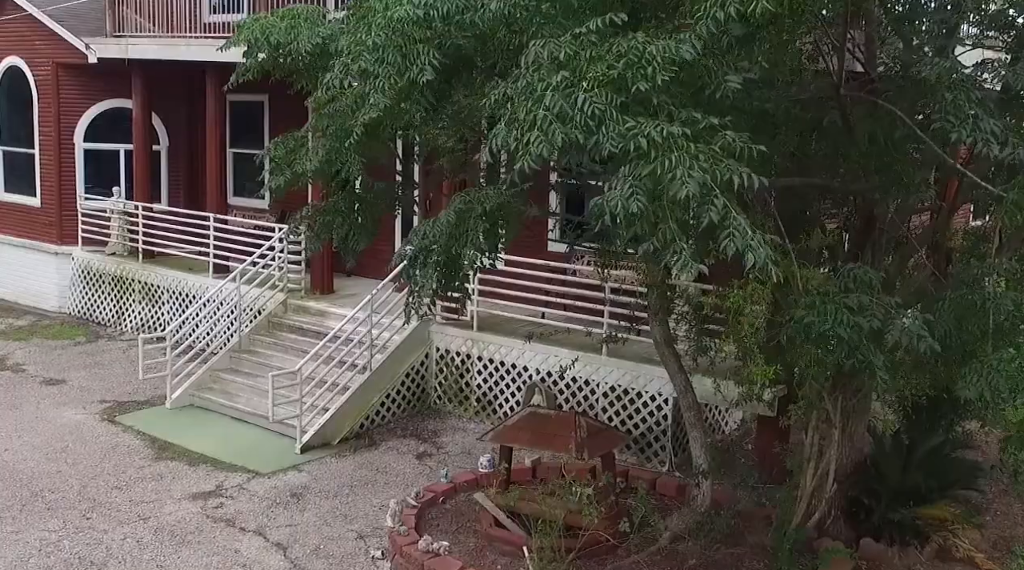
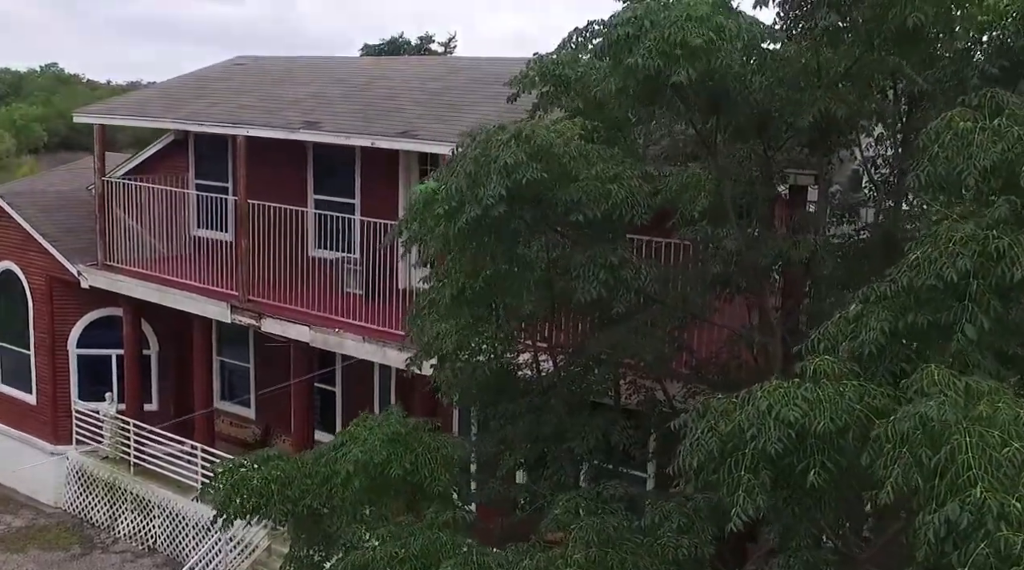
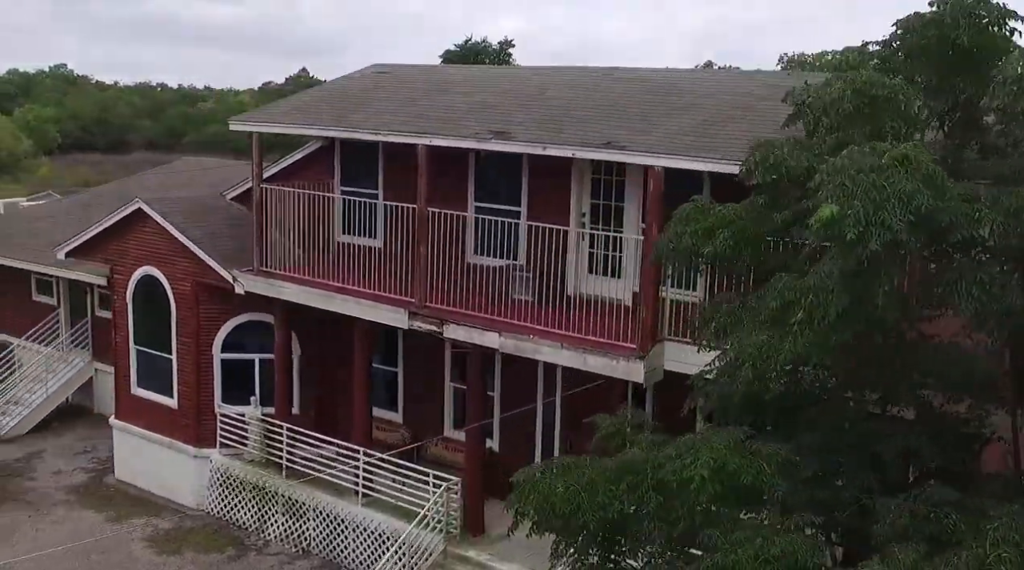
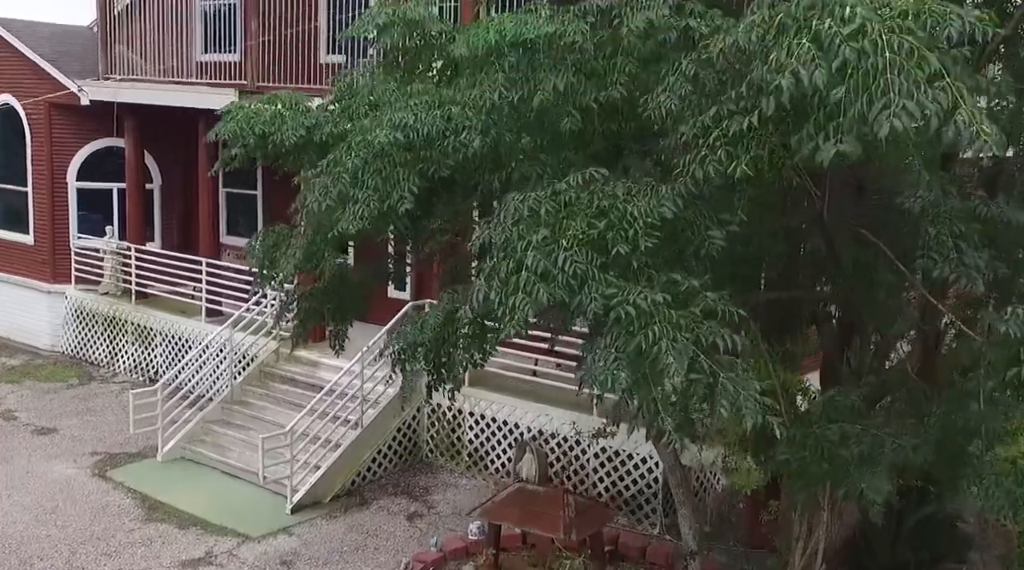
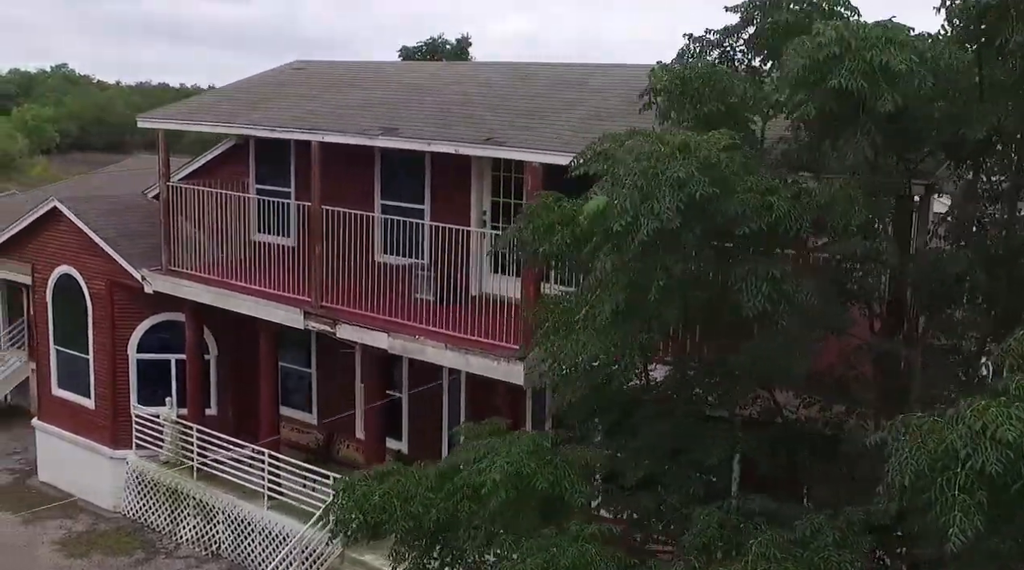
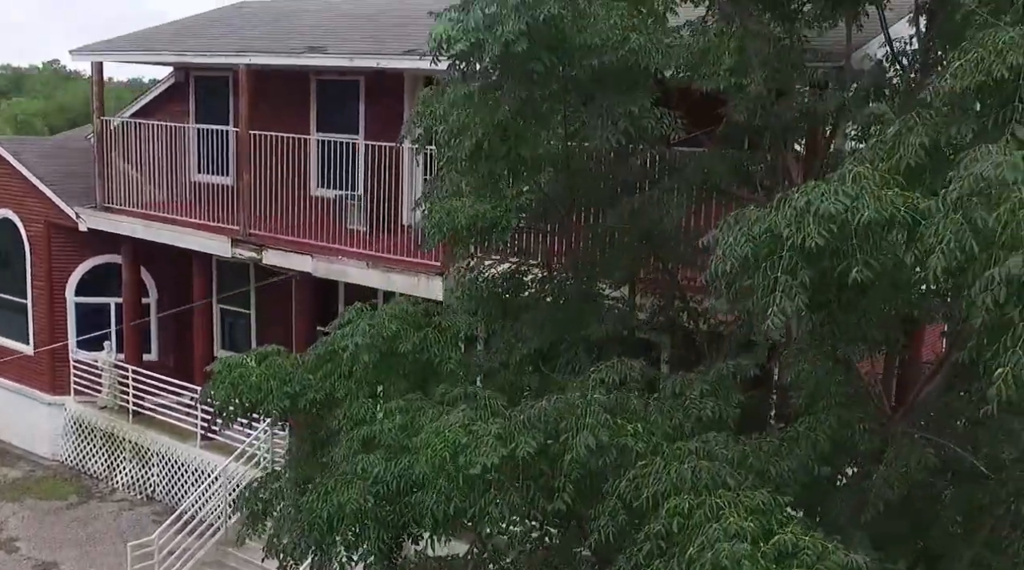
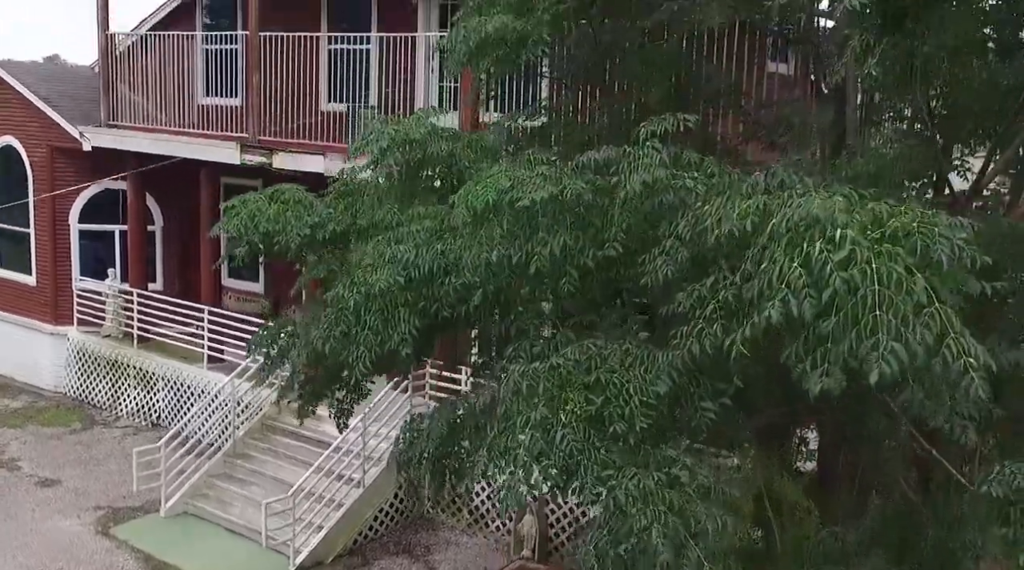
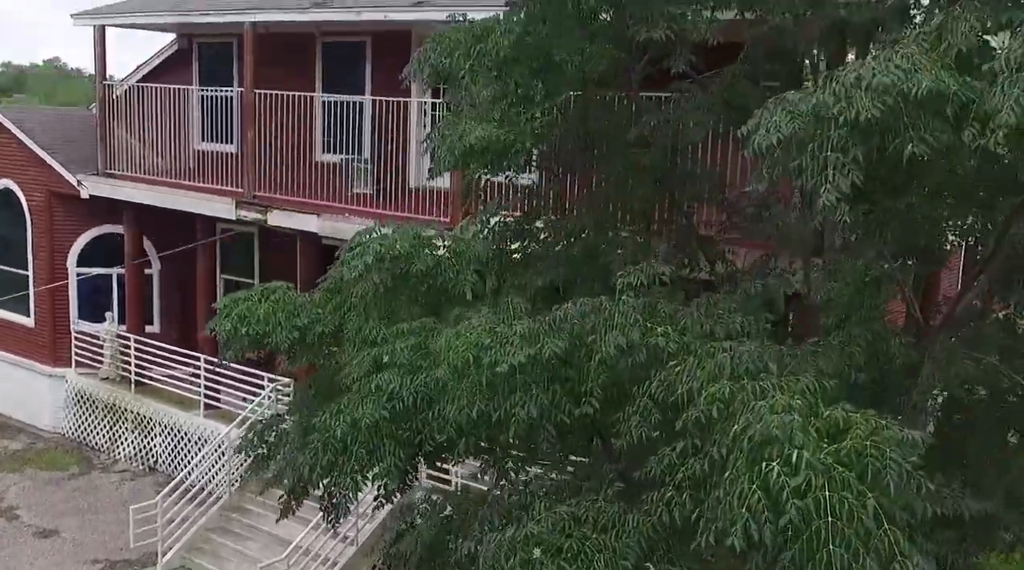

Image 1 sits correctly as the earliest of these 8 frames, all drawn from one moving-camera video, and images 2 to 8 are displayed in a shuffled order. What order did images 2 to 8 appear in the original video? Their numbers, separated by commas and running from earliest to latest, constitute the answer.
4, 7, 8, 6, 2, 5, 3
